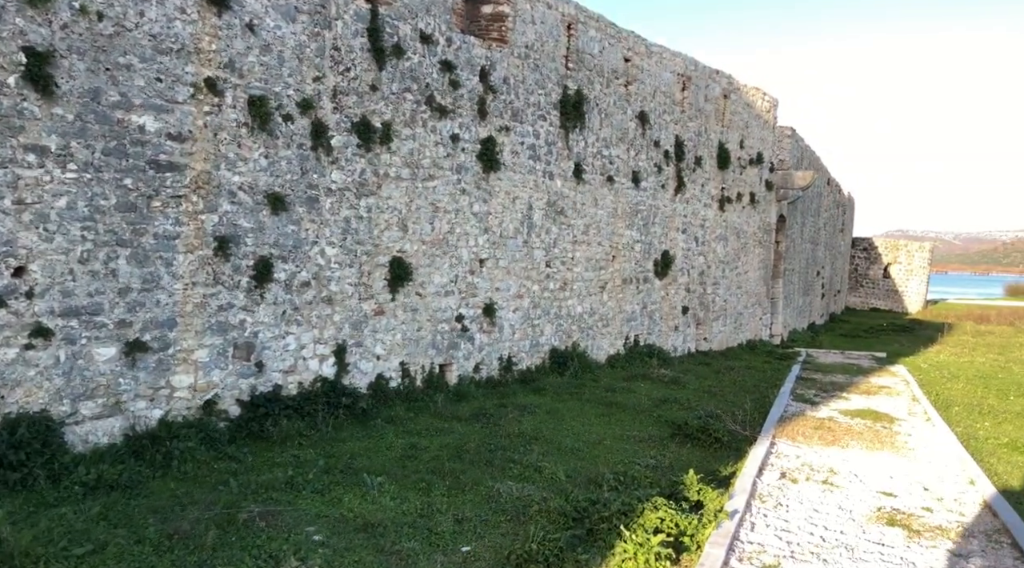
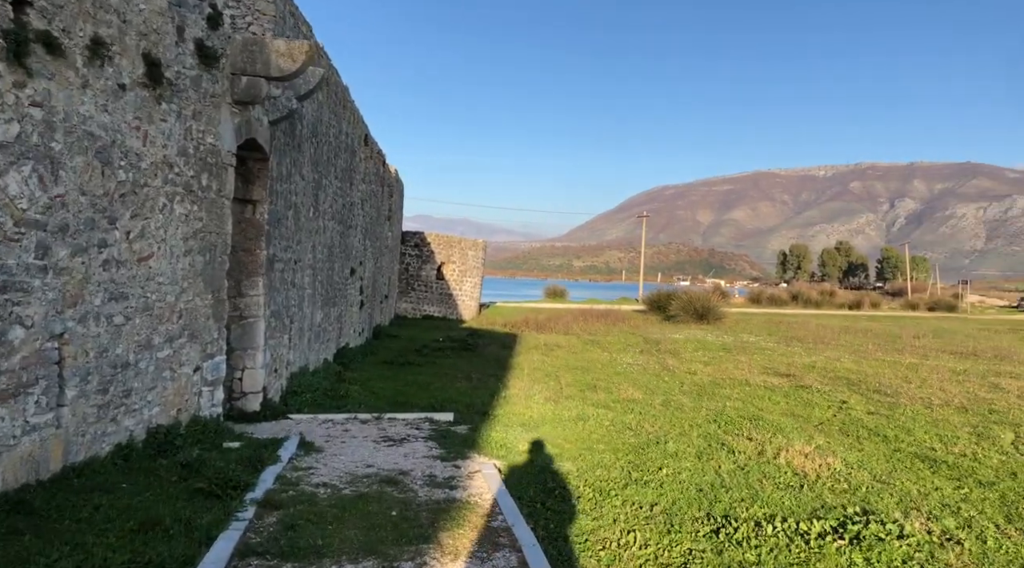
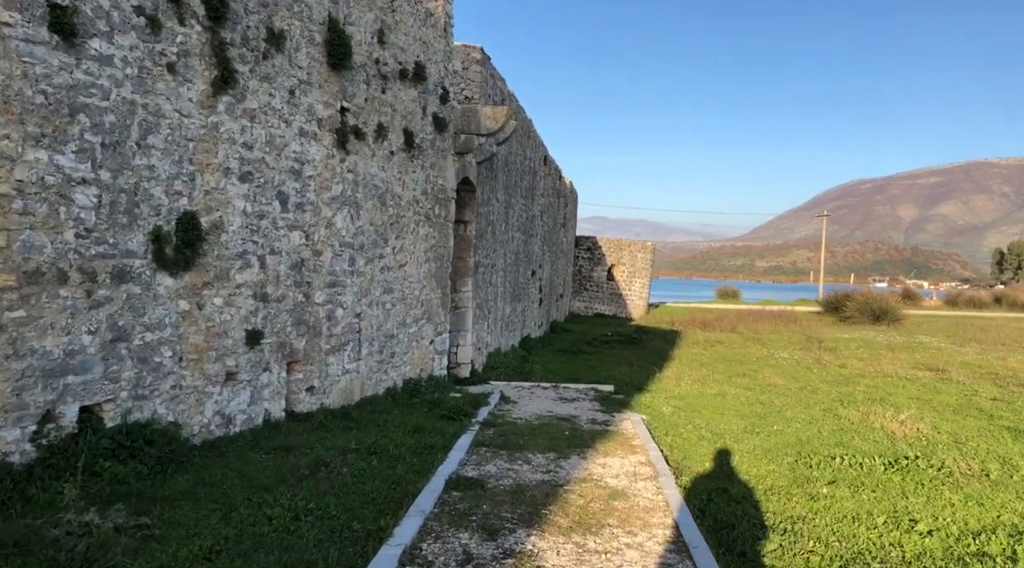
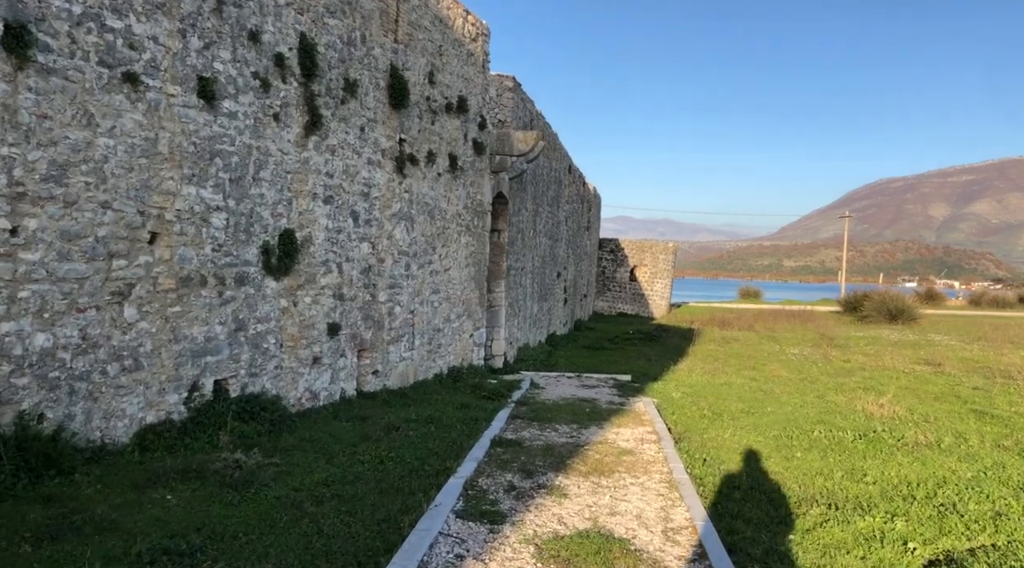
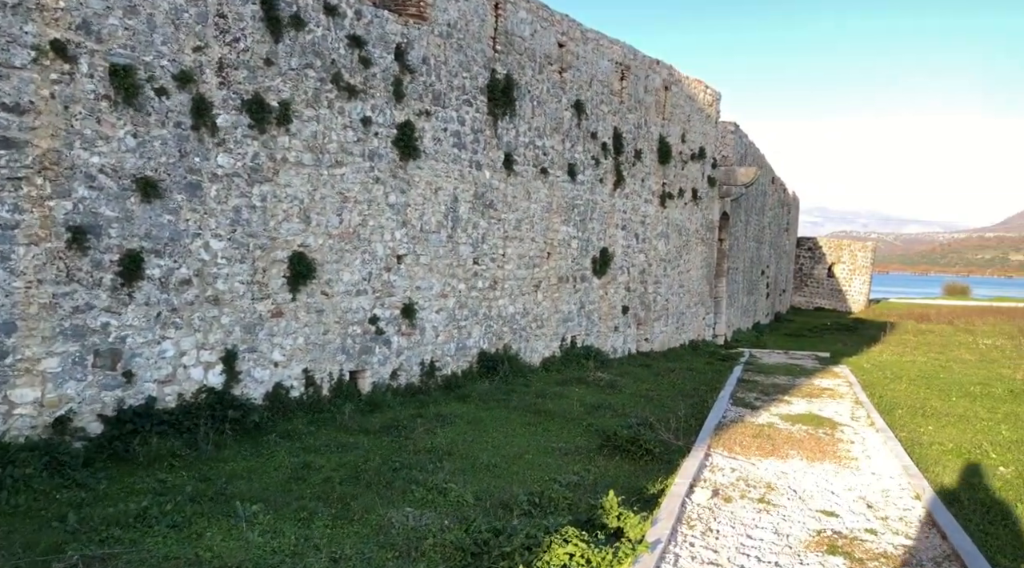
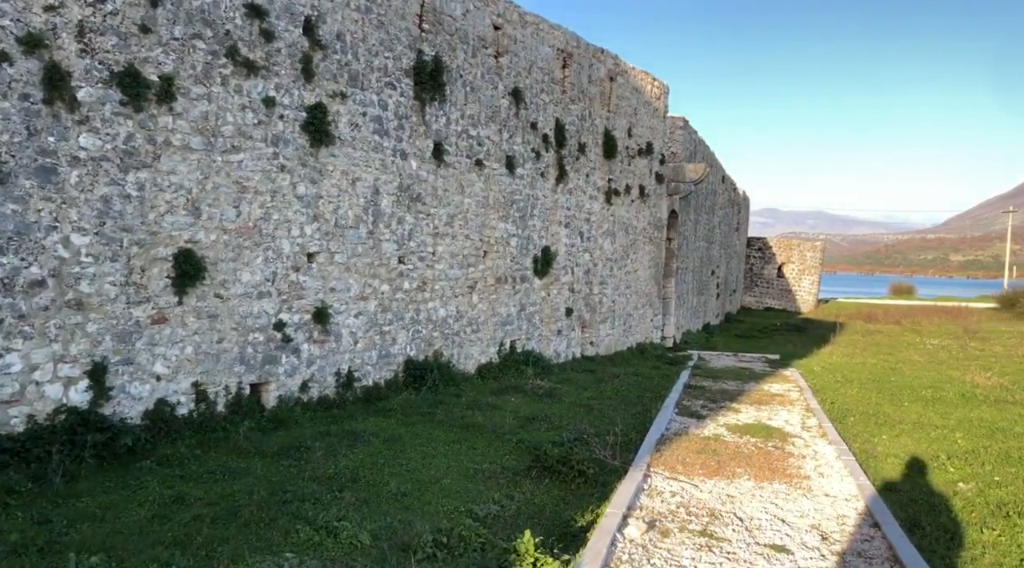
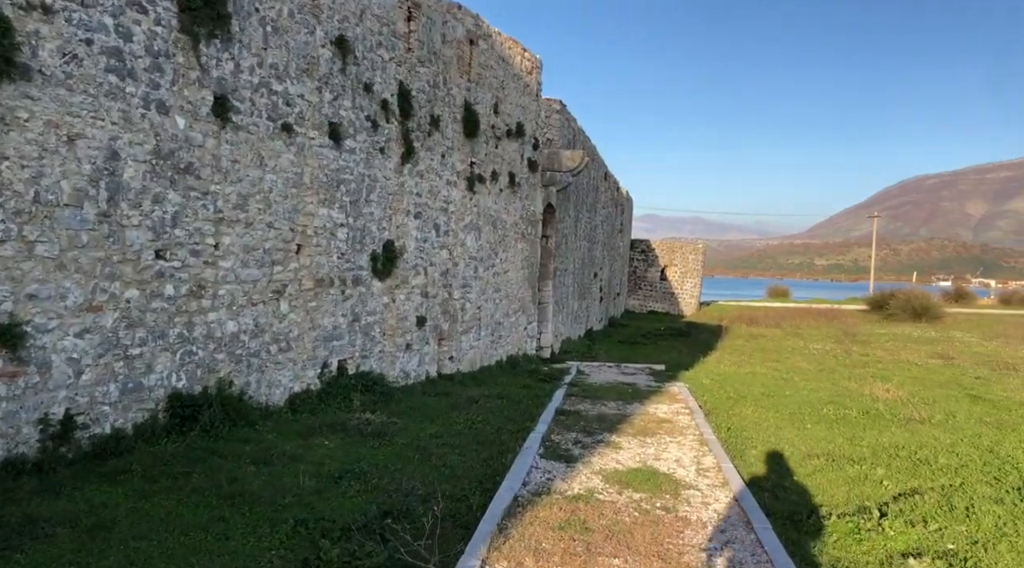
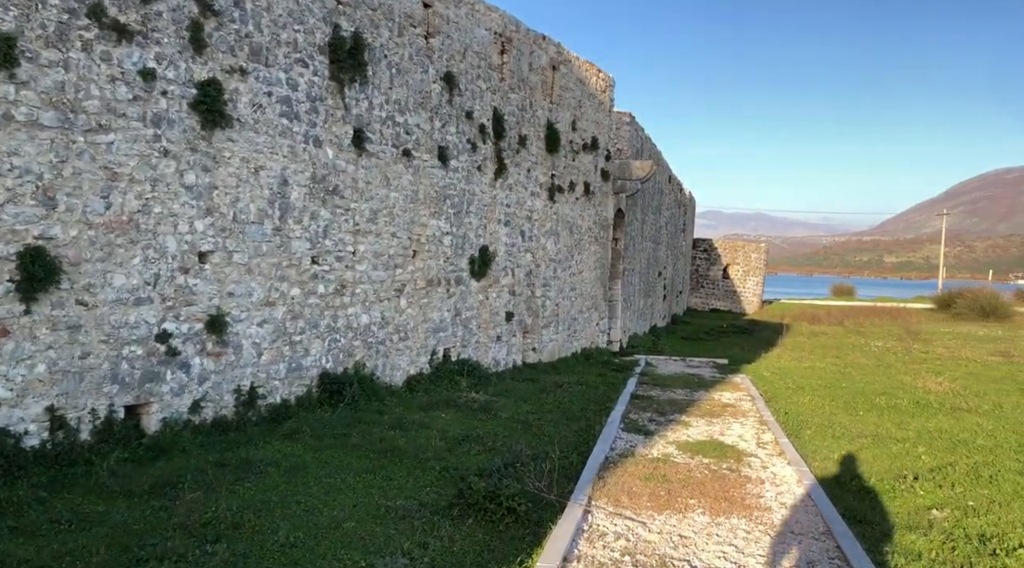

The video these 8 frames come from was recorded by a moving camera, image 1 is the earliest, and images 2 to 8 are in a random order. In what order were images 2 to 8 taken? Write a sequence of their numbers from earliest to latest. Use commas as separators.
5, 6, 8, 7, 4, 3, 2
